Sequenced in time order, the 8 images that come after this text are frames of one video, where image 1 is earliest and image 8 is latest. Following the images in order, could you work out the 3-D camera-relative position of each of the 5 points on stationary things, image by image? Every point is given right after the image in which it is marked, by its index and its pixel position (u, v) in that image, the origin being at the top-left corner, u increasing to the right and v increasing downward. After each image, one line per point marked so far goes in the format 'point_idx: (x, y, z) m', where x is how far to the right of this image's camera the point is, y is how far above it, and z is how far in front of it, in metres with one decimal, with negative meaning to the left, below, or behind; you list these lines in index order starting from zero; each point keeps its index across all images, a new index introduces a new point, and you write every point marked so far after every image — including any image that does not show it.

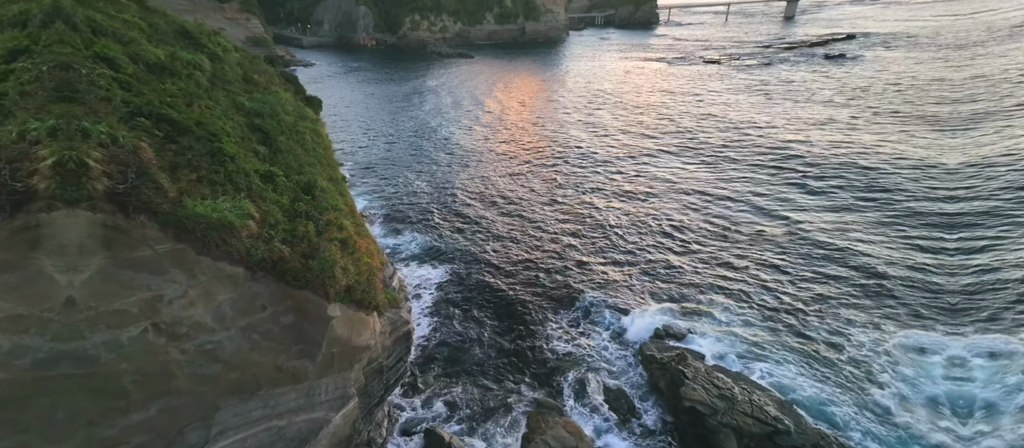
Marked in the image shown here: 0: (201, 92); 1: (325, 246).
0: (-10.3, +4.4, +16.9) m
1: (-5.2, -0.6, +14.2) m
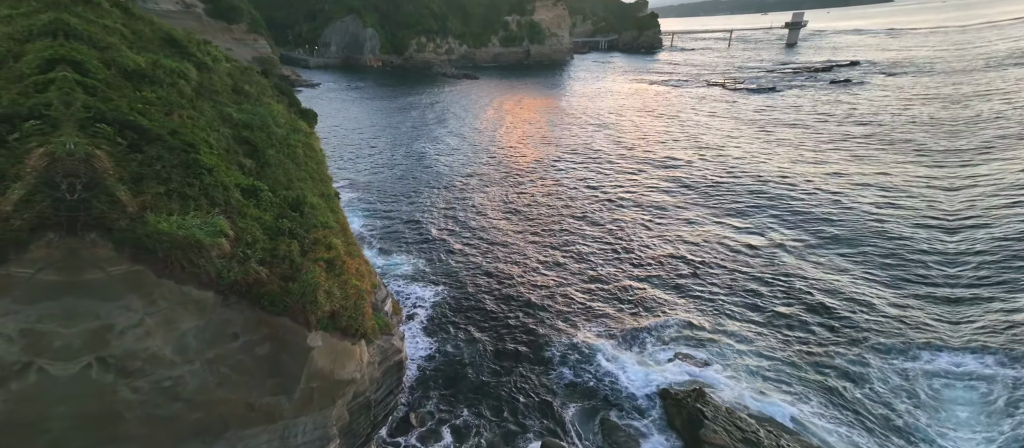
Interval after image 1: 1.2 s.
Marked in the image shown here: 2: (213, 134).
0: (-10.2, +3.8, +15.8) m
1: (-5.2, -1.1, +12.9) m
2: (-9.2, +2.8, +15.7) m
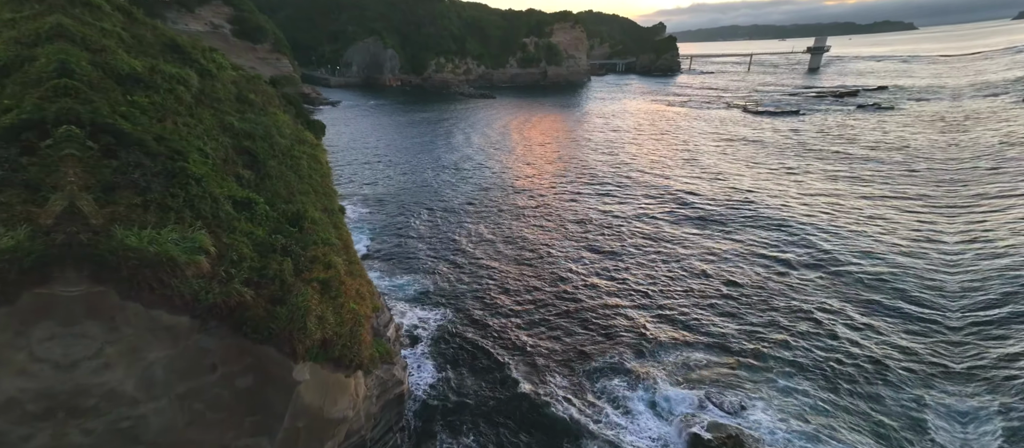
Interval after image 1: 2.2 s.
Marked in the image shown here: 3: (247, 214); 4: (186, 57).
0: (-9.7, +3.4, +14.9) m
1: (-4.8, -1.5, +11.6) m
2: (-8.7, +2.3, +14.7) m
3: (-6.9, +0.3, +13.2) m
4: (-11.0, +5.6, +17.1) m
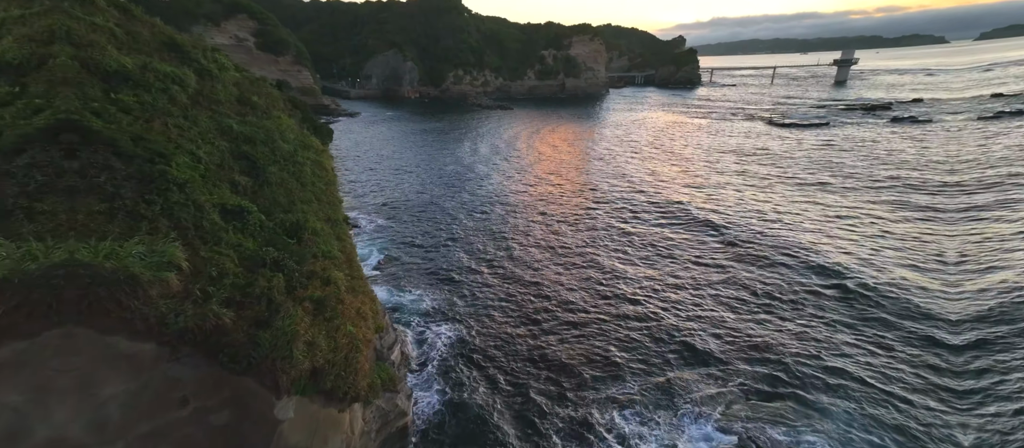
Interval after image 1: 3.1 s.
0: (-9.1, +3.1, +13.8) m
1: (-4.5, -1.8, +10.2) m
2: (-8.2, +2.1, +13.6) m
3: (-6.4, 0.0, +11.9) m
4: (-10.3, +5.3, +16.1) m
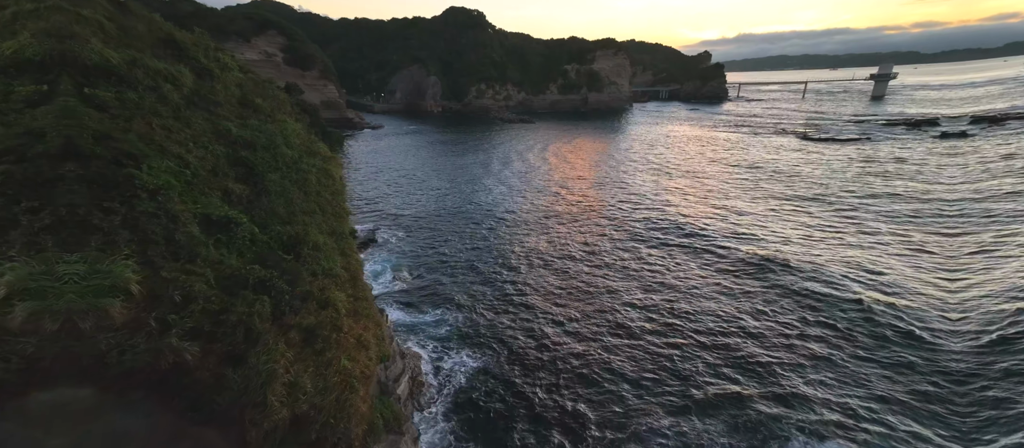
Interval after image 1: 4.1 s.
0: (-8.5, +2.8, +12.4) m
1: (-4.0, -2.0, +8.5) m
2: (-7.6, +1.8, +12.1) m
3: (-5.9, -0.3, +10.3) m
4: (-9.6, +5.0, +14.8) m
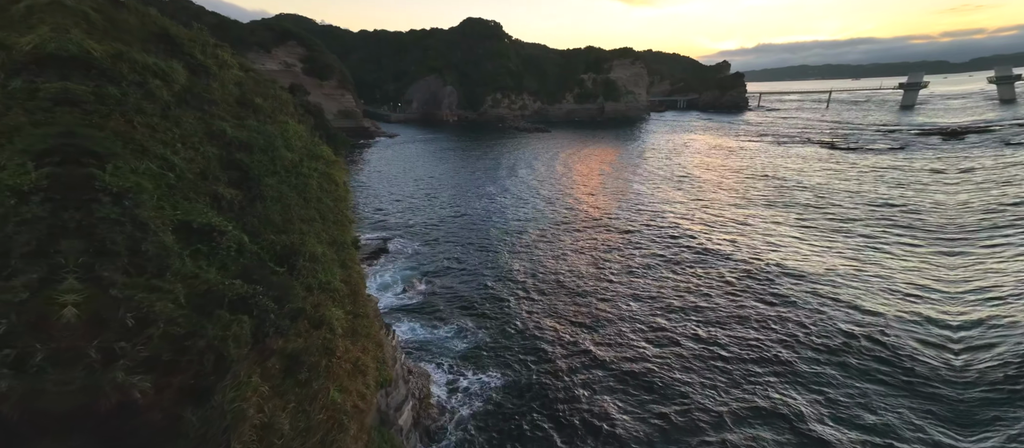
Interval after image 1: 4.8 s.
0: (-8.1, +2.6, +11.3) m
1: (-3.8, -2.1, +7.2) m
2: (-7.2, +1.6, +11.0) m
3: (-5.6, -0.4, +9.1) m
4: (-9.1, +4.8, +13.8) m
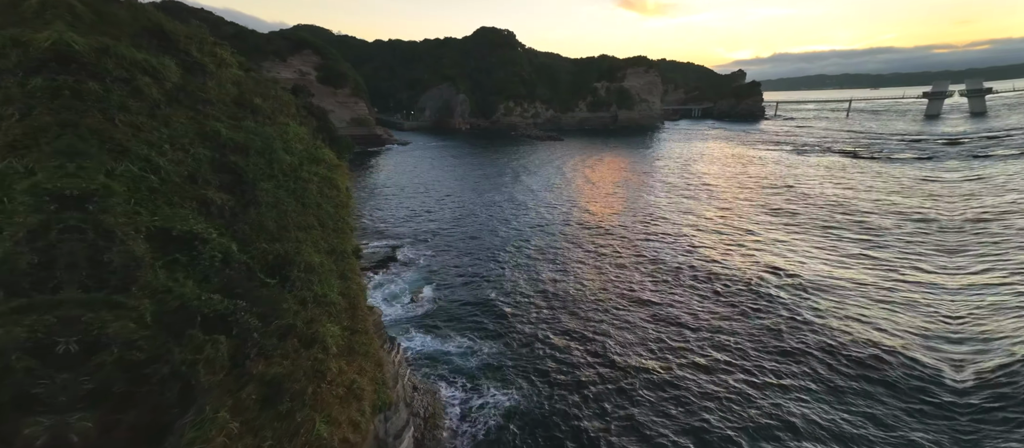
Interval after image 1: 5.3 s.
0: (-7.8, +2.5, +10.5) m
1: (-3.6, -2.2, +6.3) m
2: (-6.9, +1.5, +10.2) m
3: (-5.4, -0.5, +8.2) m
4: (-8.7, +4.6, +13.0) m
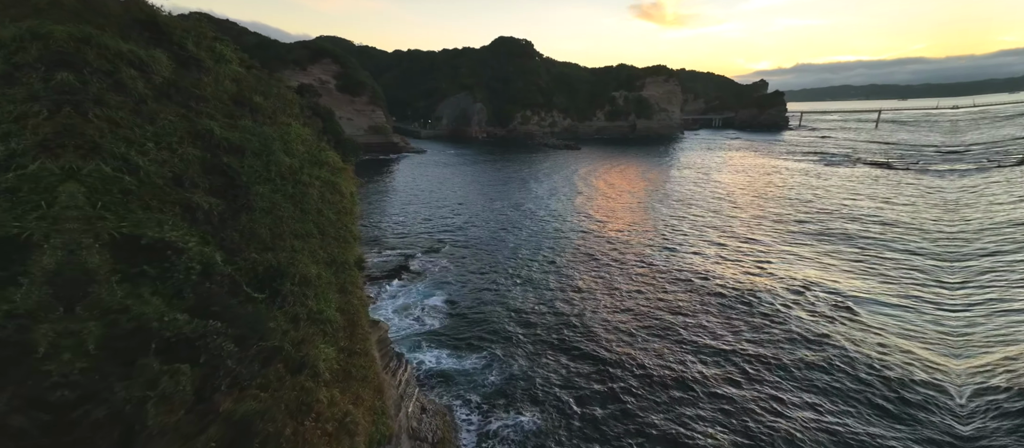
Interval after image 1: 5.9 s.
0: (-7.4, +2.4, +9.6) m
1: (-3.4, -2.3, +5.1) m
2: (-6.6, +1.3, +9.2) m
3: (-5.1, -0.6, +7.1) m
4: (-8.3, +4.4, +12.1) m
